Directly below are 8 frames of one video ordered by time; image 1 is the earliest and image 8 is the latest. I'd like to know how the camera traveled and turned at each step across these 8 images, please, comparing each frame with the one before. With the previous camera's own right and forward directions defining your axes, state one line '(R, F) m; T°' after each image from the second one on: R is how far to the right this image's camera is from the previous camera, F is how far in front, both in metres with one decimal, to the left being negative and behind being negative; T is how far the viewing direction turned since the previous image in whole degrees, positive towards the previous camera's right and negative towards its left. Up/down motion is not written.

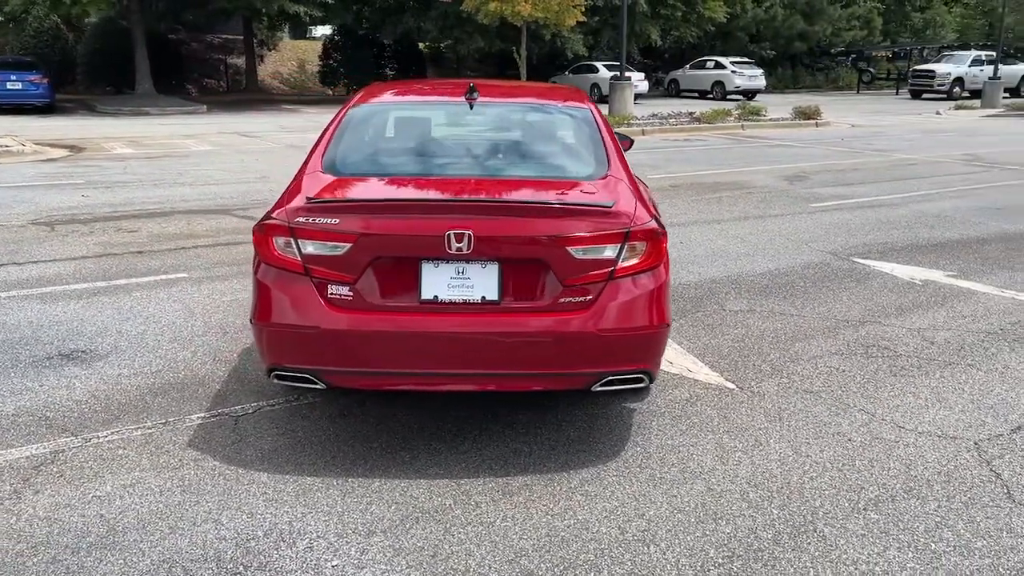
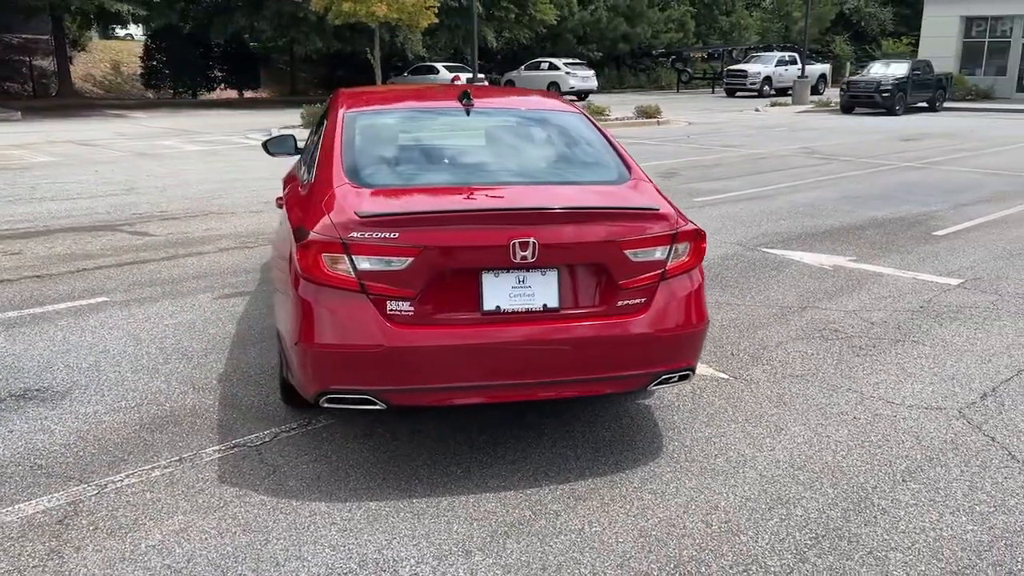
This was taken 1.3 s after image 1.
(-0.9, +0.1) m; +11°
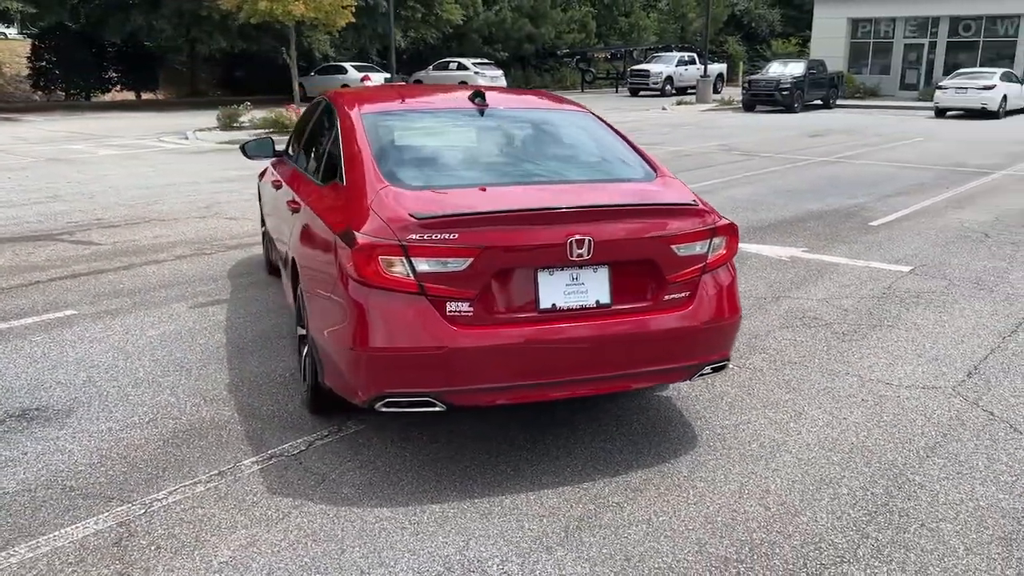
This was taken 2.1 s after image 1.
(-0.6, 0.0) m; +6°
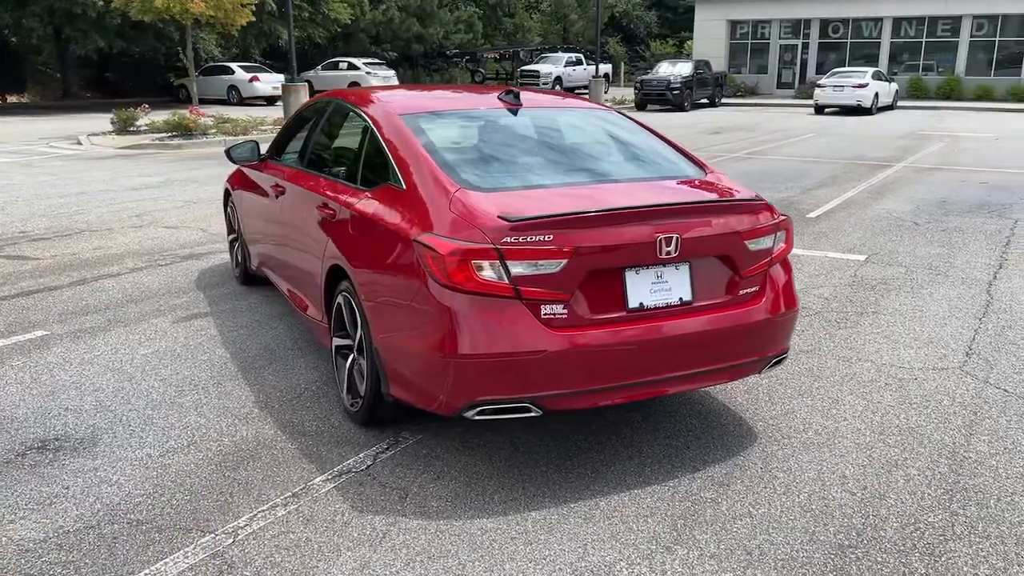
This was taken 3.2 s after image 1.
(-0.7, +0.1) m; +7°
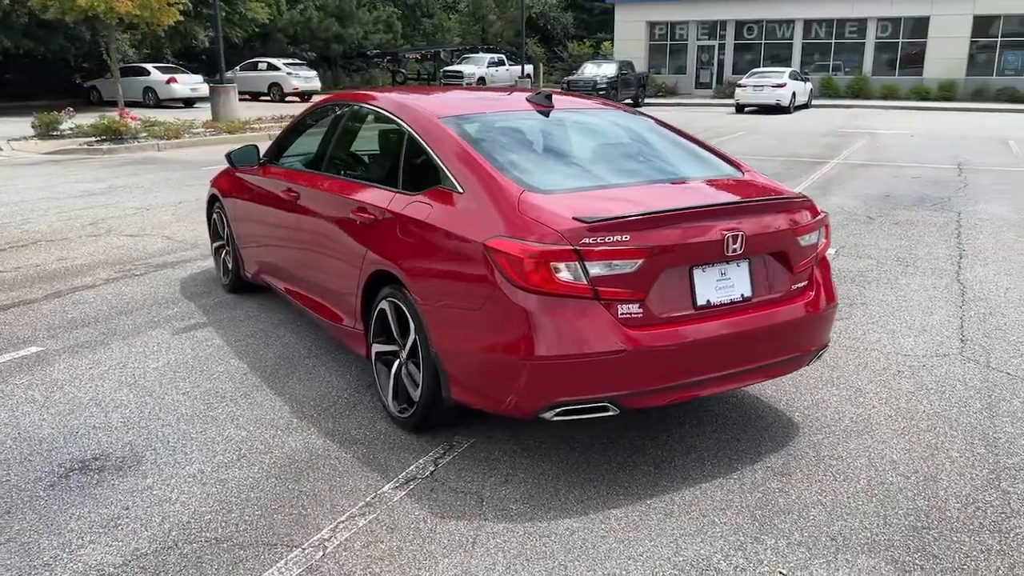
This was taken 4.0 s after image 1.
(-0.6, 0.0) m; +5°
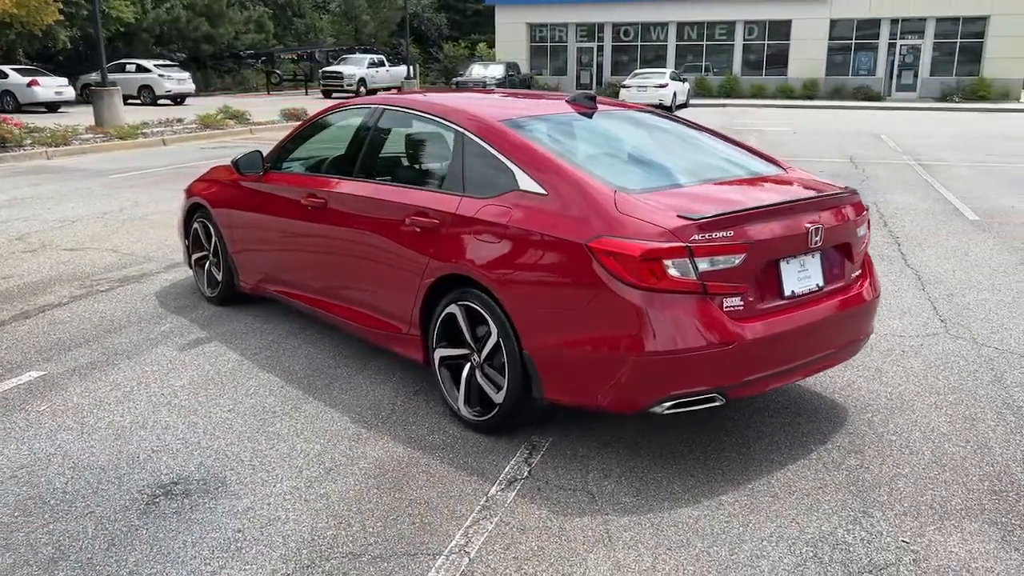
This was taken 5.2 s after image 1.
(-0.9, 0.0) m; +8°
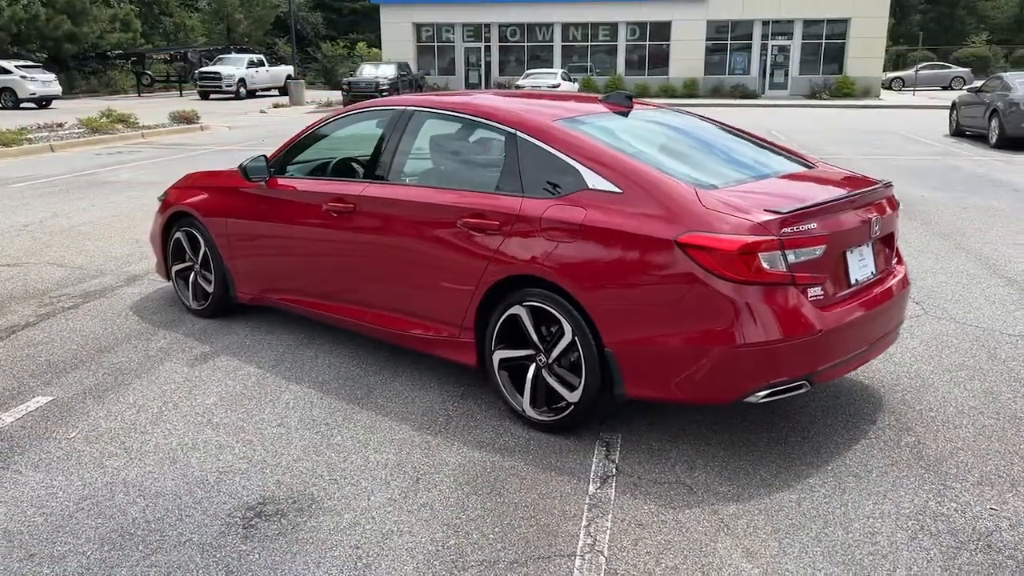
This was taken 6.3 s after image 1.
(-0.8, +0.1) m; +8°
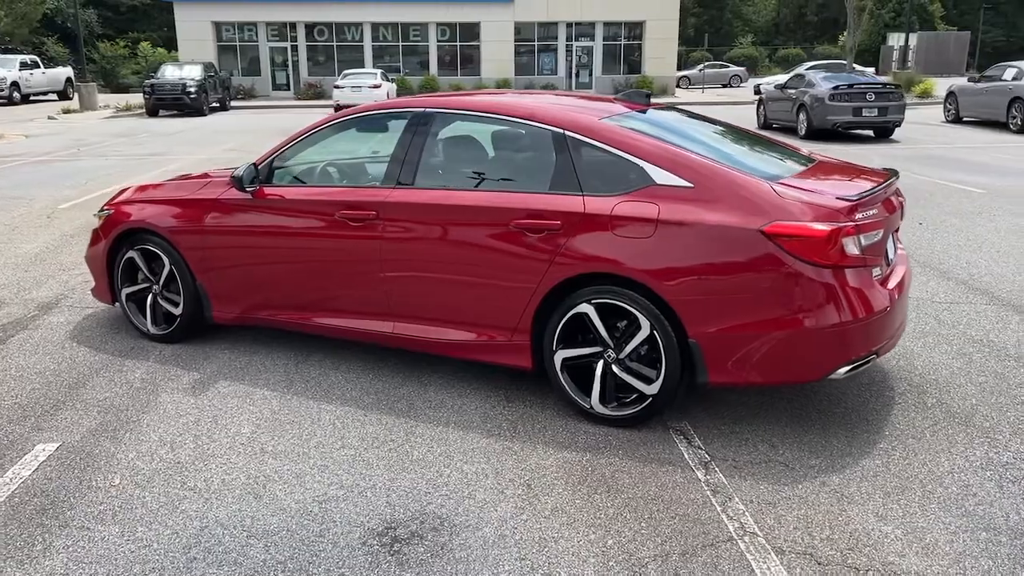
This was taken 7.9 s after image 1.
(-1.2, +0.1) m; +13°
